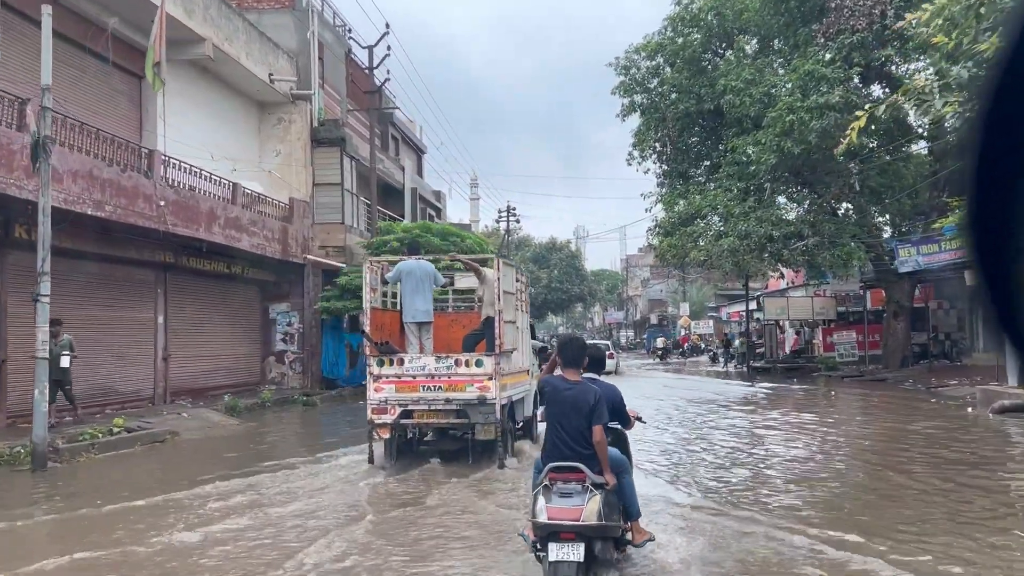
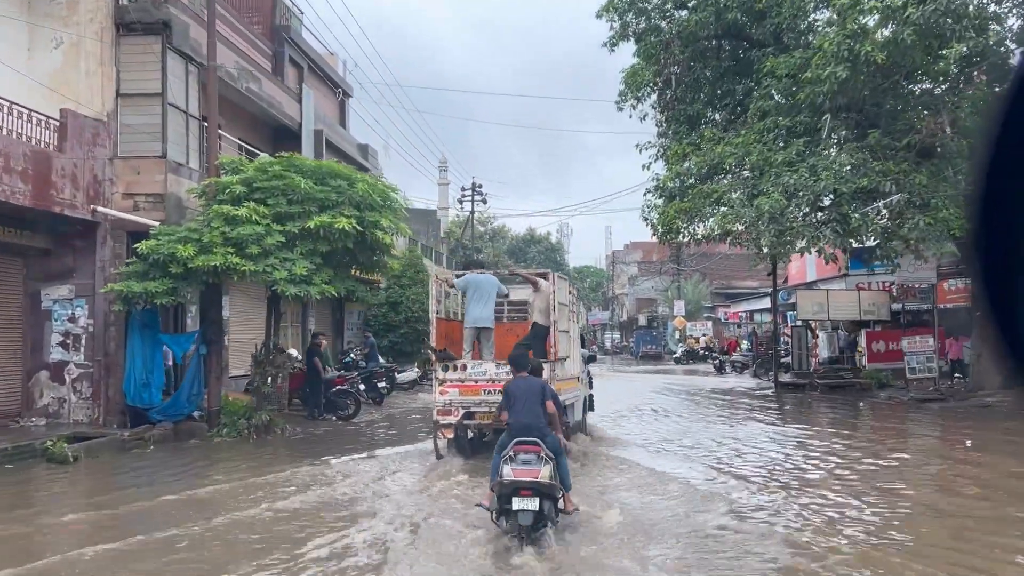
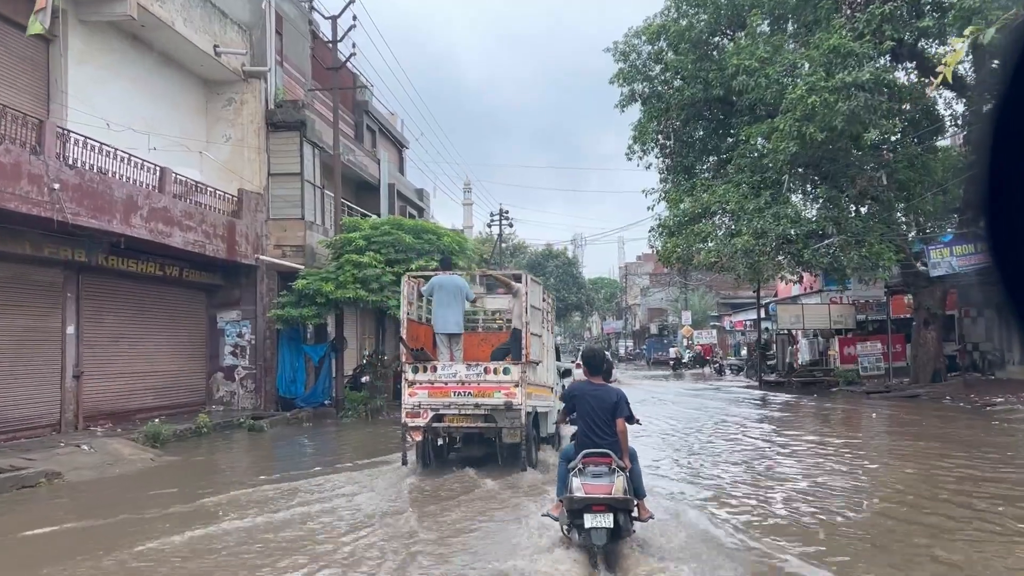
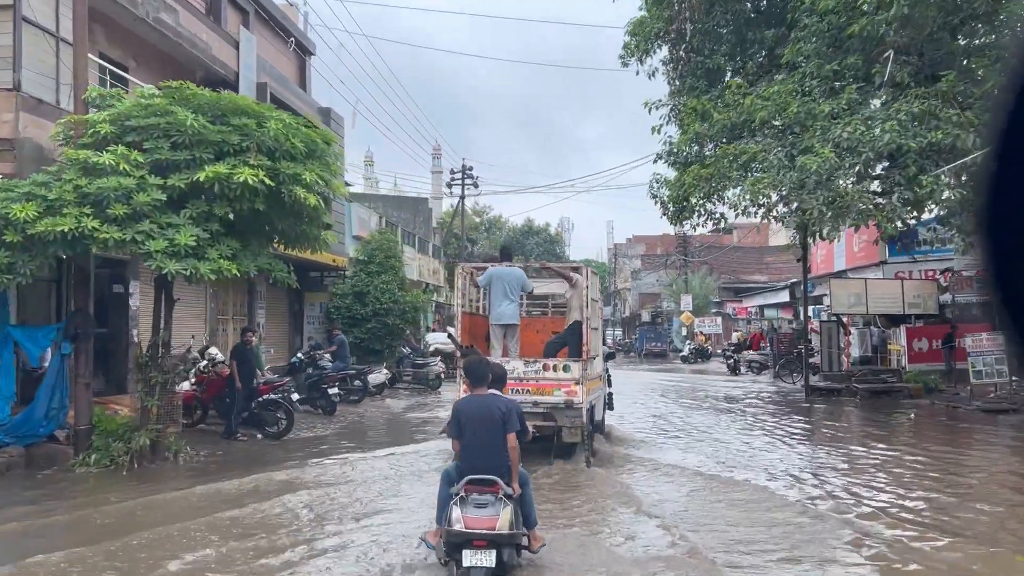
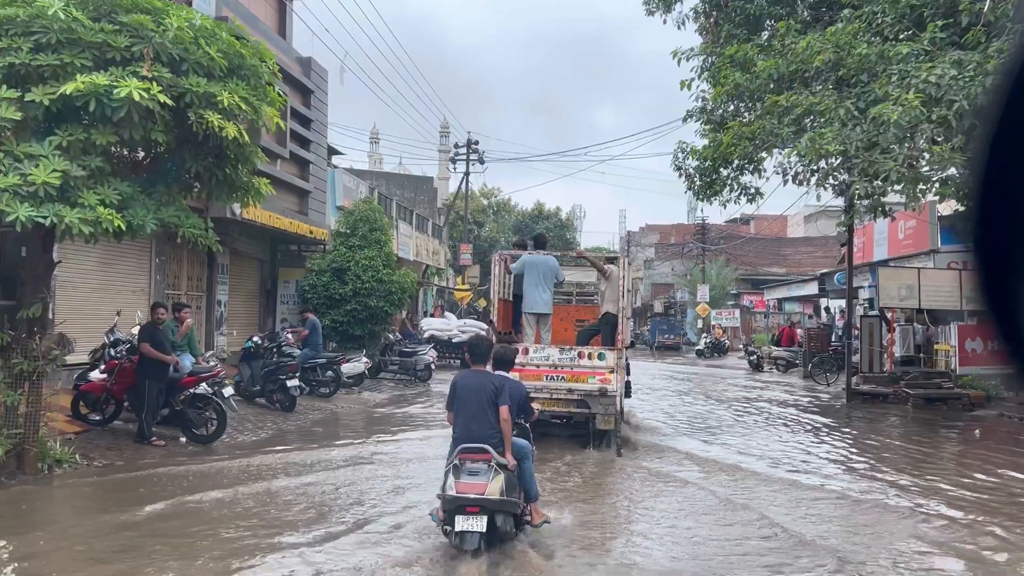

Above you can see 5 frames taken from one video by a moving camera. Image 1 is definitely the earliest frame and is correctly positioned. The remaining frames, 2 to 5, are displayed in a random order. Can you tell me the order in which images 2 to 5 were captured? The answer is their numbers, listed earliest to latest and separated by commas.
3, 2, 4, 5
